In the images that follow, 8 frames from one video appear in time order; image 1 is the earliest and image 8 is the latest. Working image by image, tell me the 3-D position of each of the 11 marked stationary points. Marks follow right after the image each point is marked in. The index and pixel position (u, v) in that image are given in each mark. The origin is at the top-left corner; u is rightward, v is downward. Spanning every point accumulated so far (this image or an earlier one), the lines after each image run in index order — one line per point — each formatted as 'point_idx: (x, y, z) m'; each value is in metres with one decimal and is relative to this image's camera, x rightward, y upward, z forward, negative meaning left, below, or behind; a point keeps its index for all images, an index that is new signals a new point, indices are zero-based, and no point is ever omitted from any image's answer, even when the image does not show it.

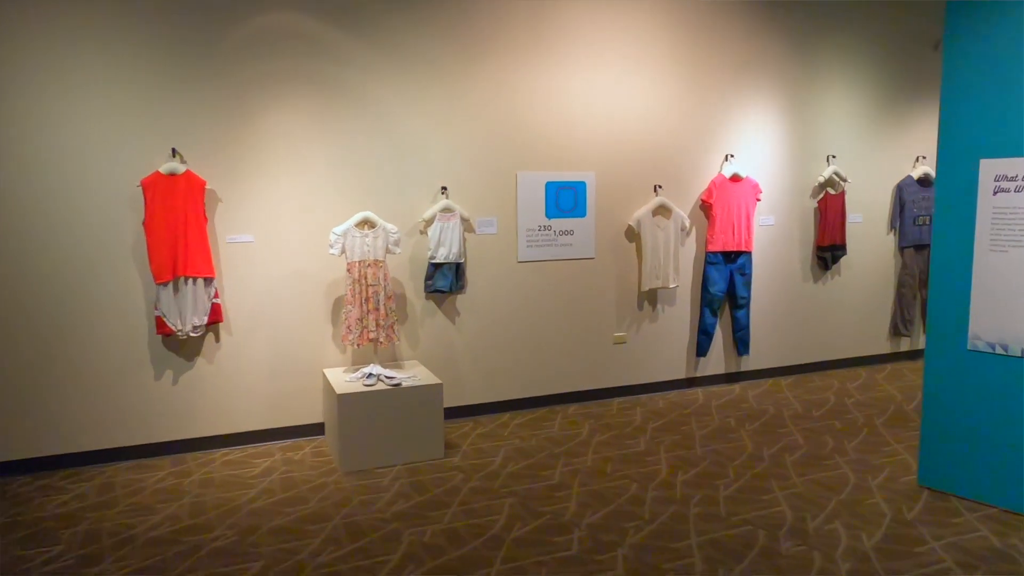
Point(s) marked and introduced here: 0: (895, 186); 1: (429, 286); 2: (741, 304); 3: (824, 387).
0: (+3.4, +0.9, +5.8) m
1: (-0.6, 0.0, +4.9) m
2: (+1.9, -0.1, +5.6) m
3: (+2.6, -0.8, +5.4) m
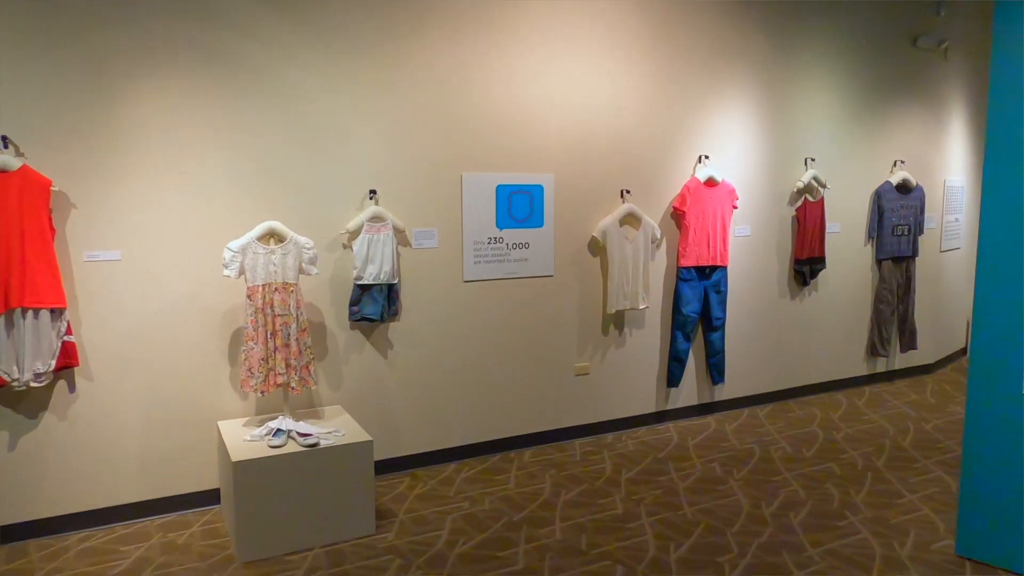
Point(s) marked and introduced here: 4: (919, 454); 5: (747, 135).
0: (+2.9, +0.8, +5.3) m
1: (-0.9, -0.2, +3.9) m
2: (+1.5, -0.3, +4.9) m
3: (+2.2, -1.0, +4.8) m
4: (+2.5, -1.0, +4.1) m
5: (+1.8, +1.1, +4.9) m
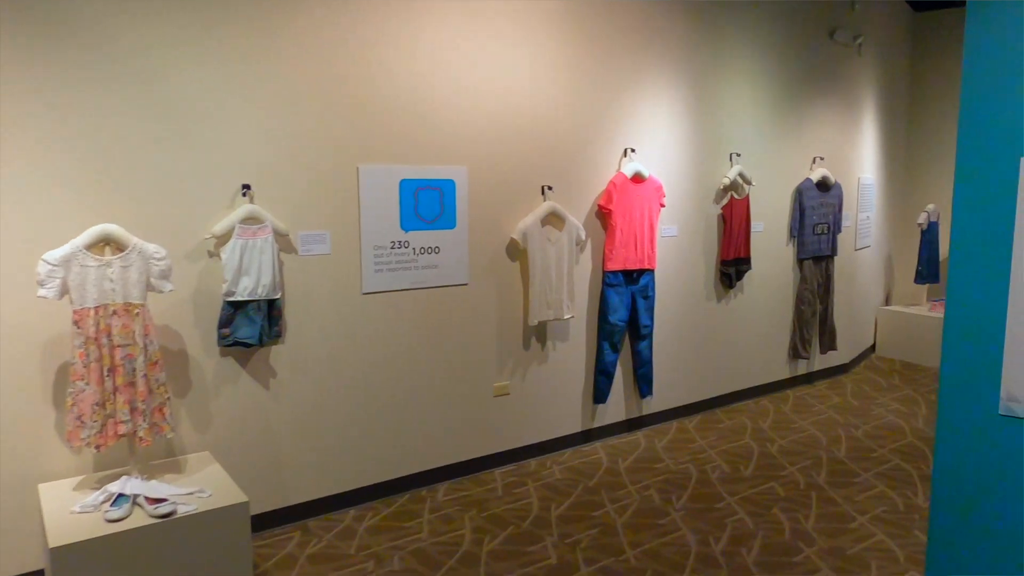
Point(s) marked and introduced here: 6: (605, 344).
0: (+2.2, +0.8, +5.1) m
1: (-1.4, -0.2, +3.2) m
2: (+0.9, -0.3, +4.5) m
3: (+1.6, -1.0, +4.6) m
4: (+2.0, -1.0, +3.9) m
5: (+1.1, +1.1, +4.5) m
6: (+0.6, -0.4, +4.4) m
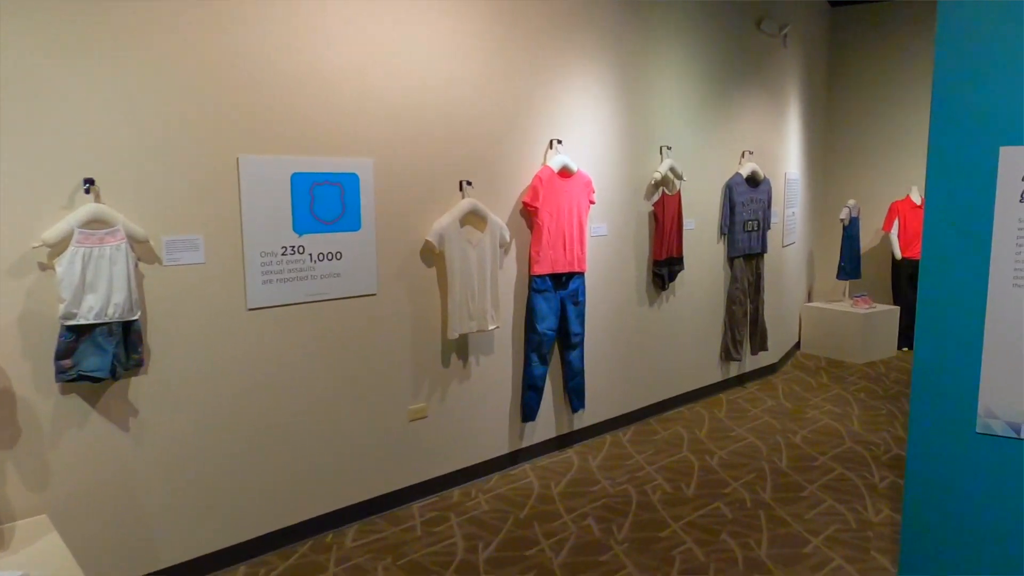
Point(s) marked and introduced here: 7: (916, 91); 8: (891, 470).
0: (+1.6, +0.8, +4.8) m
1: (-1.7, -0.3, +2.5) m
2: (+0.4, -0.3, +4.1) m
3: (+1.1, -1.0, +4.3) m
4: (+1.6, -1.0, +3.6) m
5: (+0.6, +1.1, +4.1) m
6: (+0.1, -0.4, +4.0) m
7: (+3.6, +1.7, +5.8) m
8: (+2.1, -1.0, +3.6) m
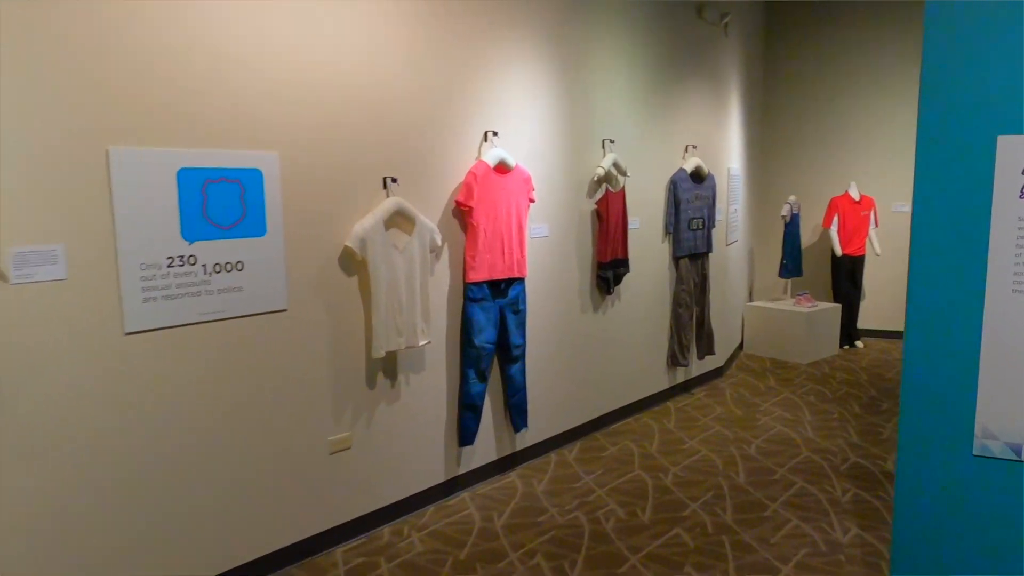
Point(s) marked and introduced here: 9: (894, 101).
0: (+1.1, +0.8, +4.6) m
1: (-1.9, -0.4, +1.9) m
2: (0.0, -0.4, +3.7) m
3: (+0.7, -1.0, +4.0) m
4: (+1.3, -1.1, +3.4) m
5: (+0.2, +1.0, +3.8) m
6: (-0.2, -0.5, +3.6) m
7: (+3.0, +1.8, +5.8) m
8: (+1.8, -1.0, +3.4) m
9: (+3.3, +1.6, +5.7) m
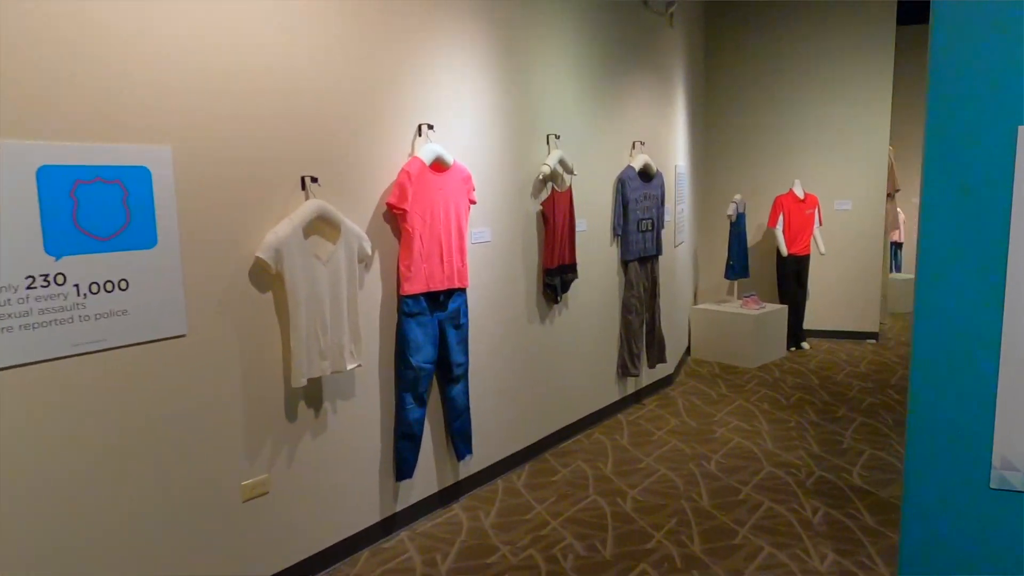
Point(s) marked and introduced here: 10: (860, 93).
0: (+0.7, +0.7, +4.3) m
1: (-2.0, -0.5, +1.4) m
2: (-0.3, -0.4, +3.4) m
3: (+0.4, -1.1, +3.6) m
4: (+1.0, -1.1, +3.1) m
5: (-0.2, +1.0, +3.4) m
6: (-0.5, -0.5, +3.1) m
7: (+2.4, +1.8, +5.7) m
8: (+1.5, -1.0, +3.2) m
9: (+2.7, +1.6, +5.6) m
10: (+2.9, +1.6, +5.5) m
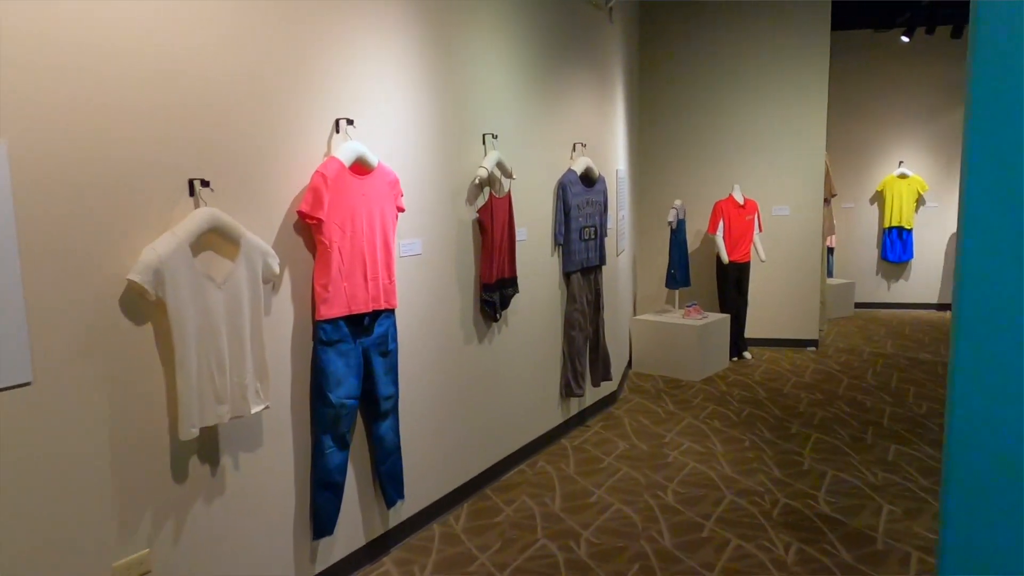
0: (+0.3, +0.6, +3.9) m
1: (-2.0, -0.6, +0.7) m
2: (-0.6, -0.5, +2.9) m
3: (+0.1, -1.1, +3.3) m
4: (+0.8, -1.2, +2.8) m
5: (-0.5, +0.9, +3.0) m
6: (-0.8, -0.6, +2.7) m
7: (+1.8, +1.7, +5.5) m
8: (+1.2, -1.1, +2.9) m
9: (+2.2, +1.5, +5.5) m
10: (+2.3, +1.6, +5.4) m
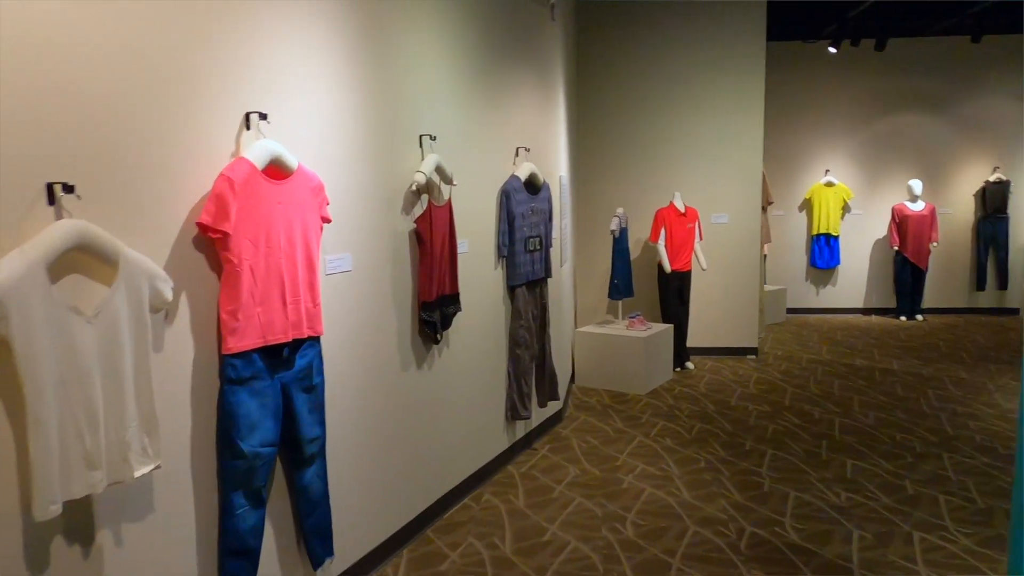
0: (-0.1, +0.5, +3.6) m
1: (-2.0, -0.7, +0.1) m
2: (-0.8, -0.6, +2.5) m
3: (-0.2, -1.2, +2.9) m
4: (+0.6, -1.2, +2.5) m
5: (-0.7, +0.8, +2.6) m
6: (-0.9, -0.7, +2.2) m
7: (+1.3, +1.6, +5.4) m
8: (+1.0, -1.2, +2.7) m
9: (+1.6, +1.5, +5.4) m
10: (+1.8, +1.5, +5.3) m
